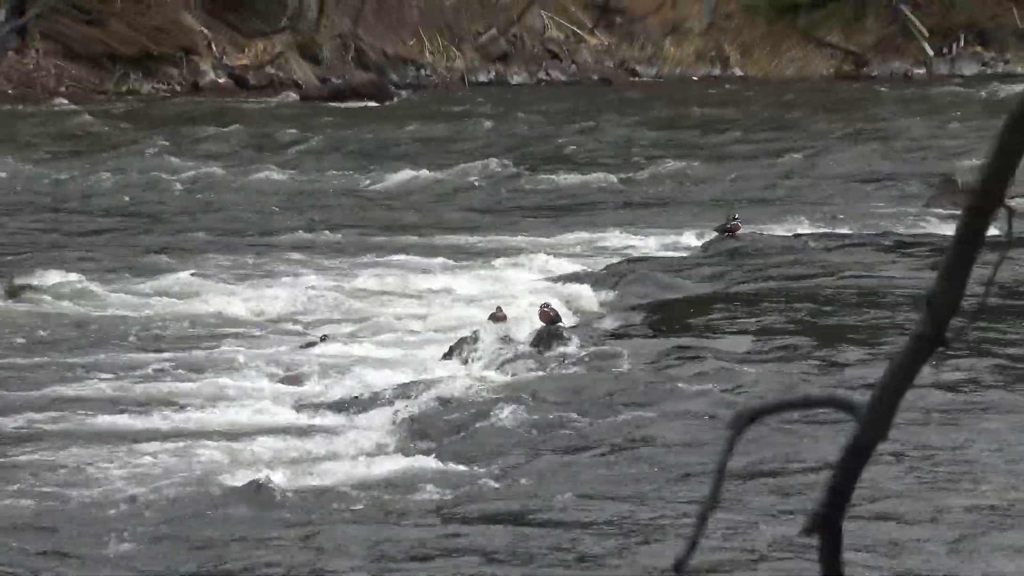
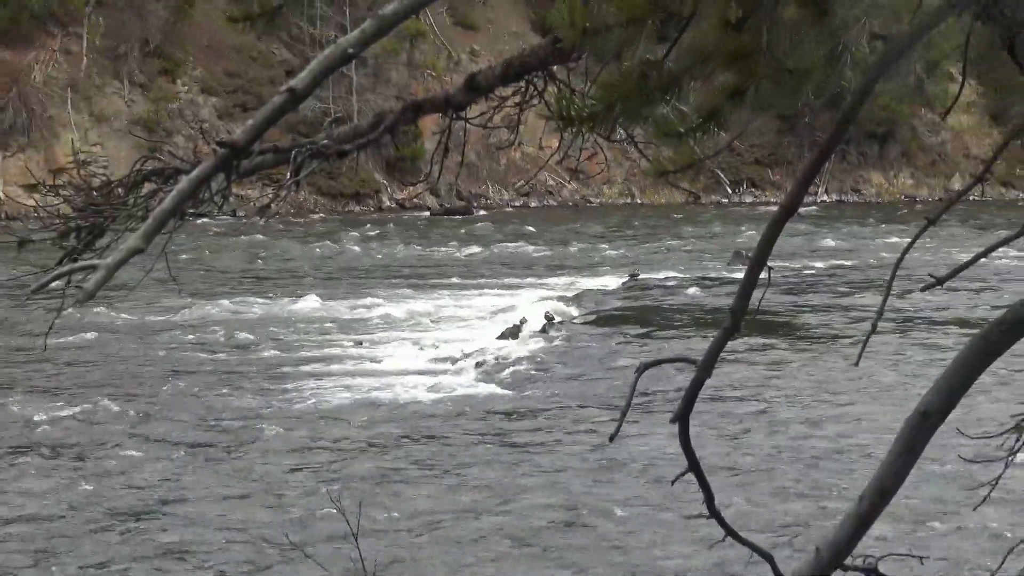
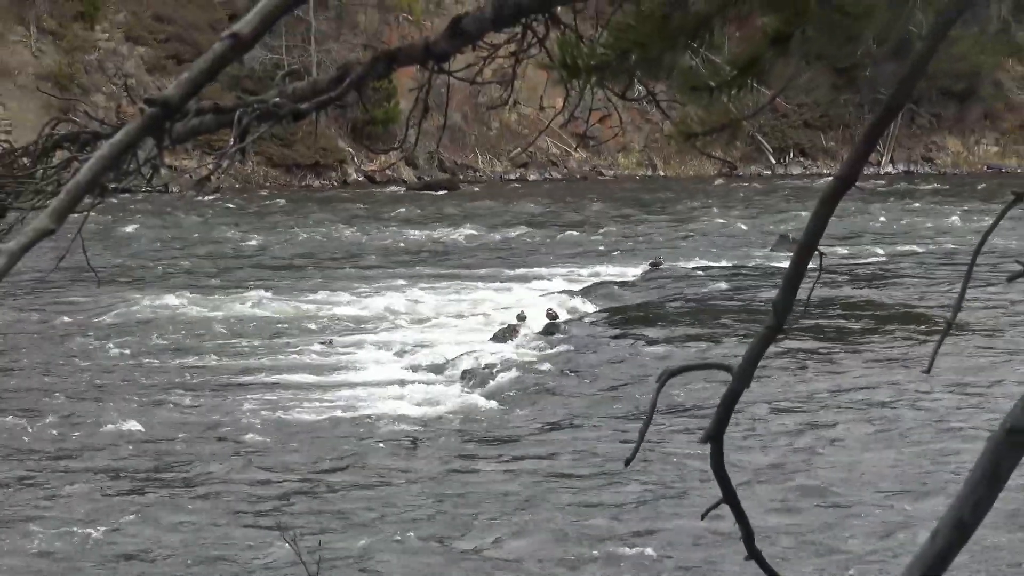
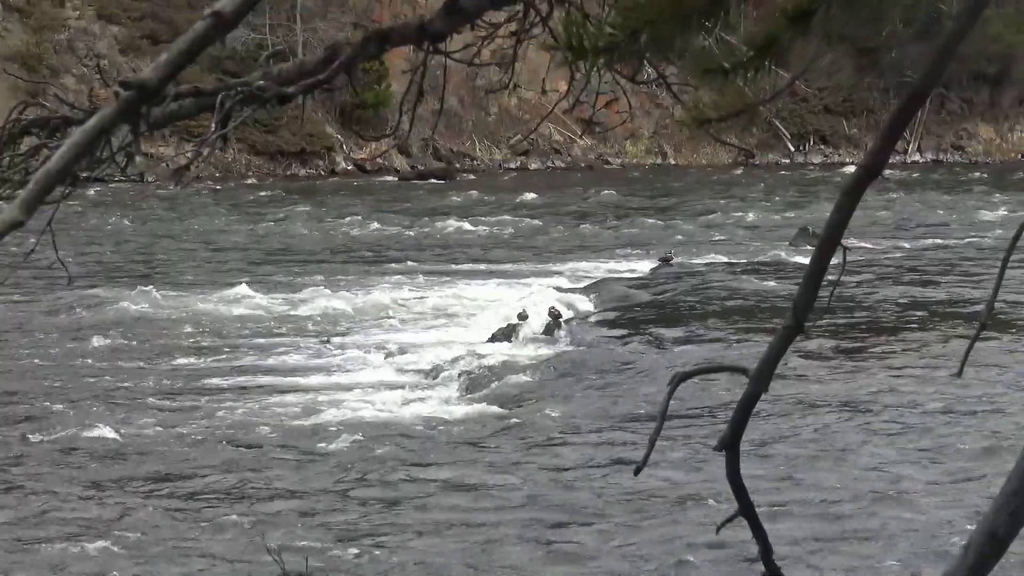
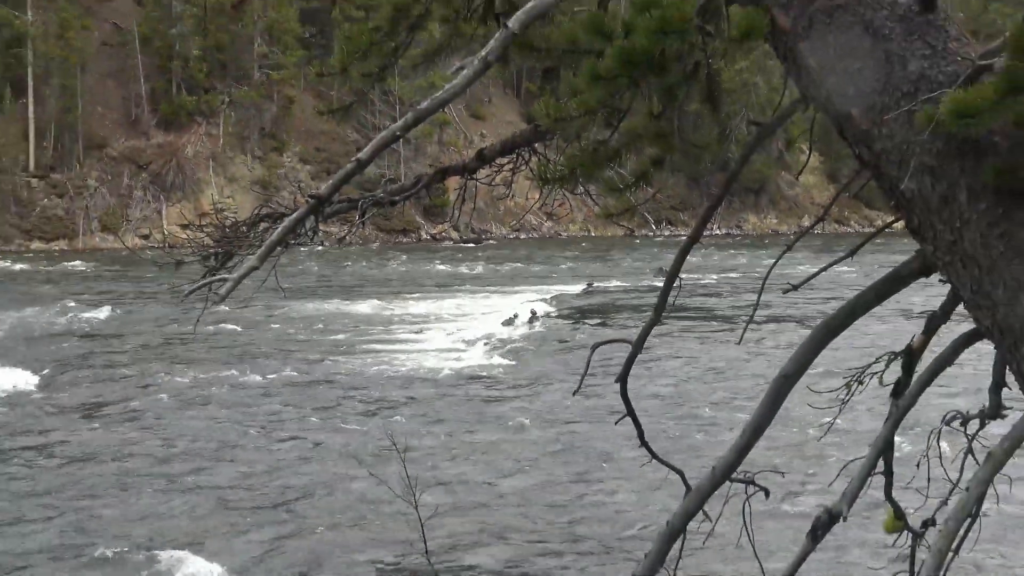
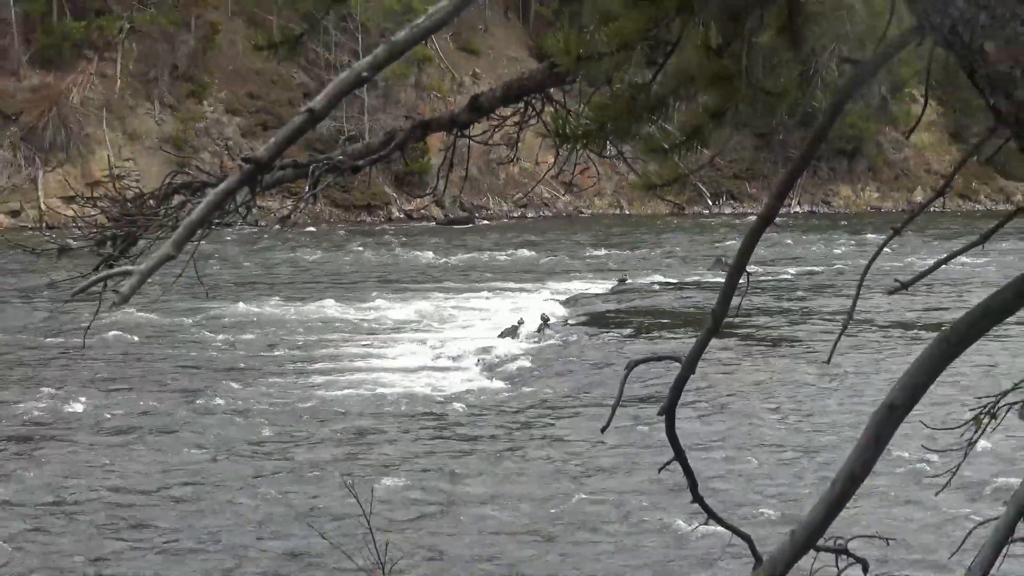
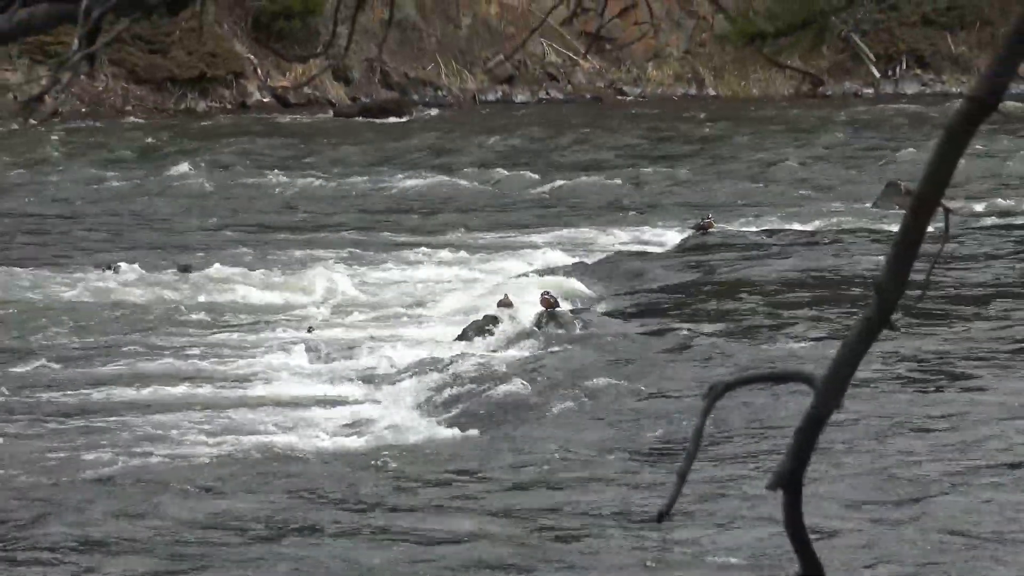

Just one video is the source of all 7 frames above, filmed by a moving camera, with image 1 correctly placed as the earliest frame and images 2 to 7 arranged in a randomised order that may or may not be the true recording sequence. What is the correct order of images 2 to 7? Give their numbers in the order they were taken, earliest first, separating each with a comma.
7, 4, 3, 2, 6, 5
